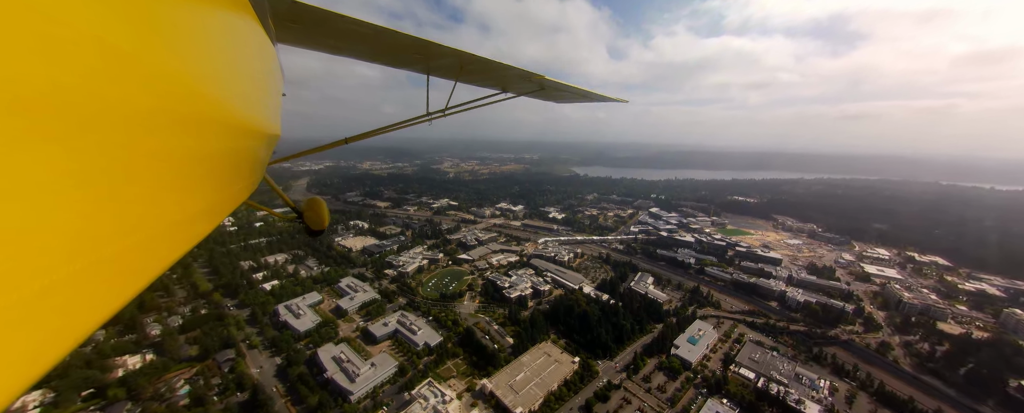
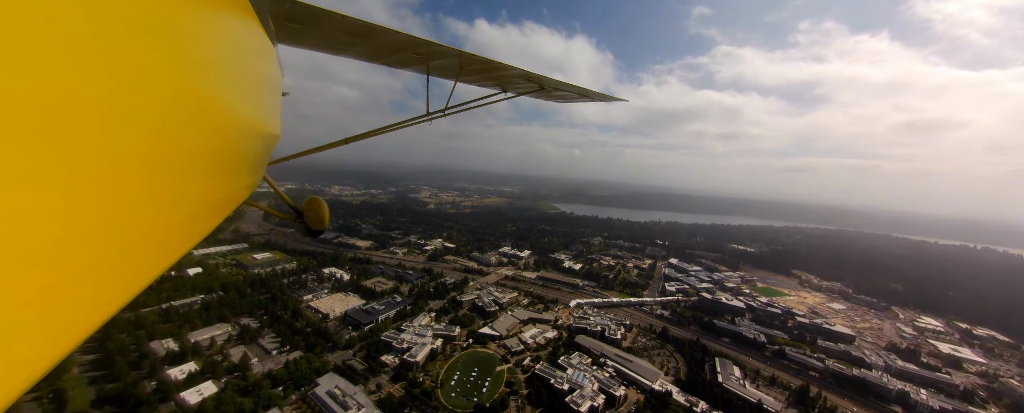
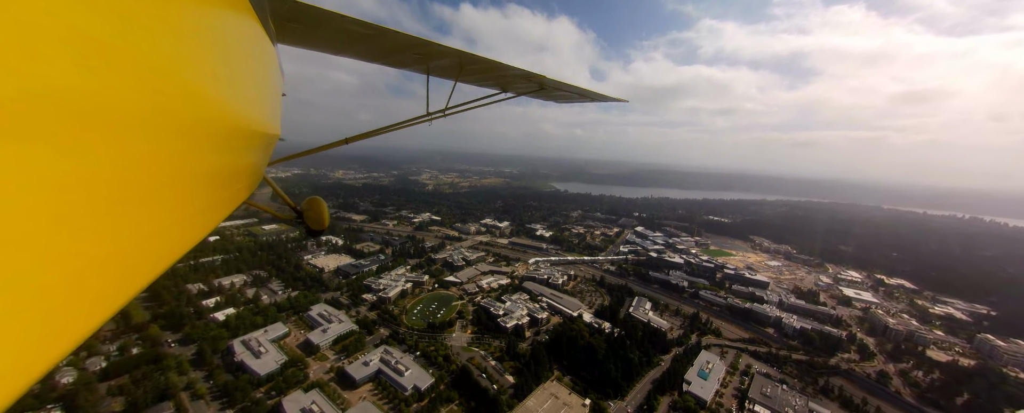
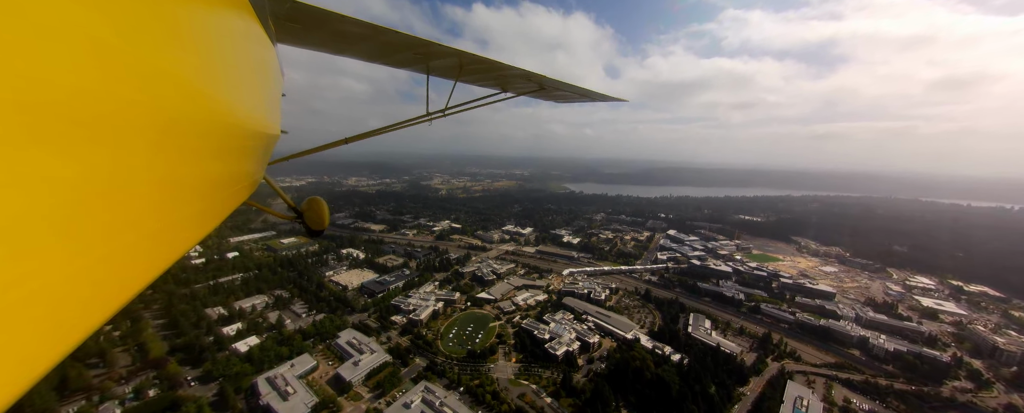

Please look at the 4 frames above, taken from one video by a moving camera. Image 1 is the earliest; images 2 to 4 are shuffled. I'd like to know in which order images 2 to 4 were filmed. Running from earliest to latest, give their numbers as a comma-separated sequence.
3, 4, 2
